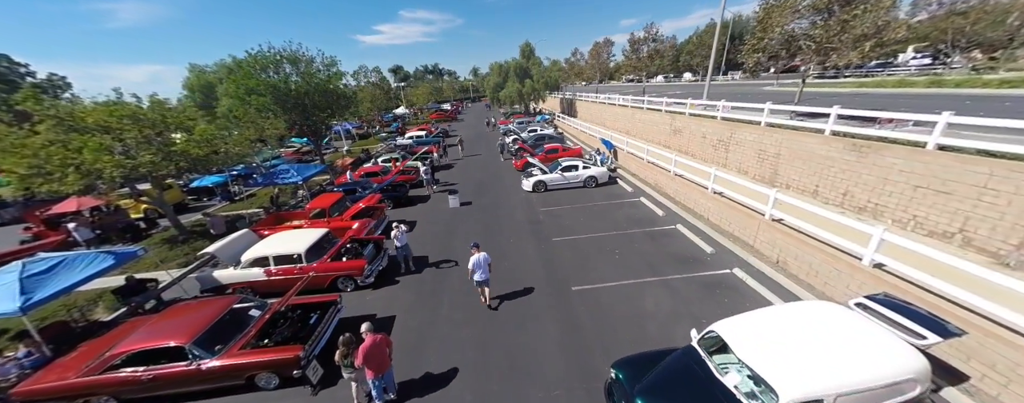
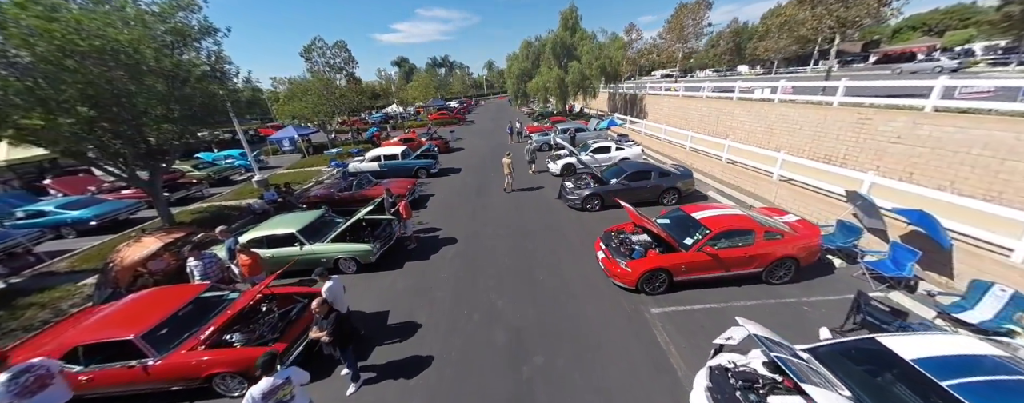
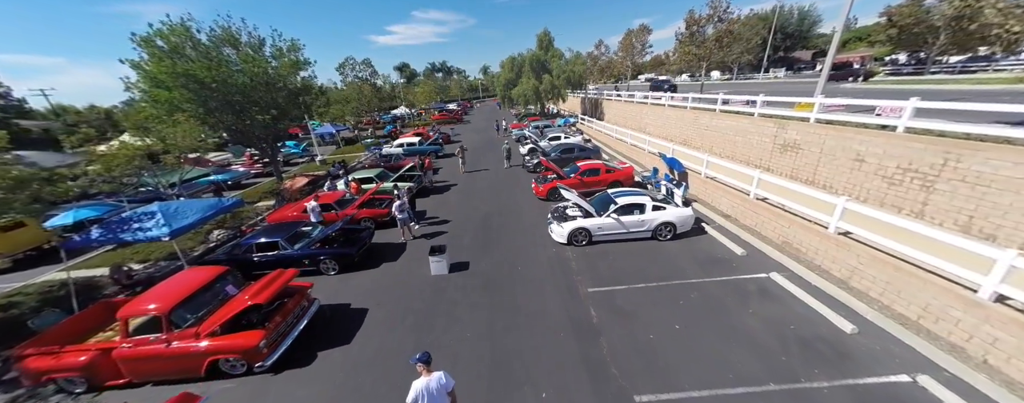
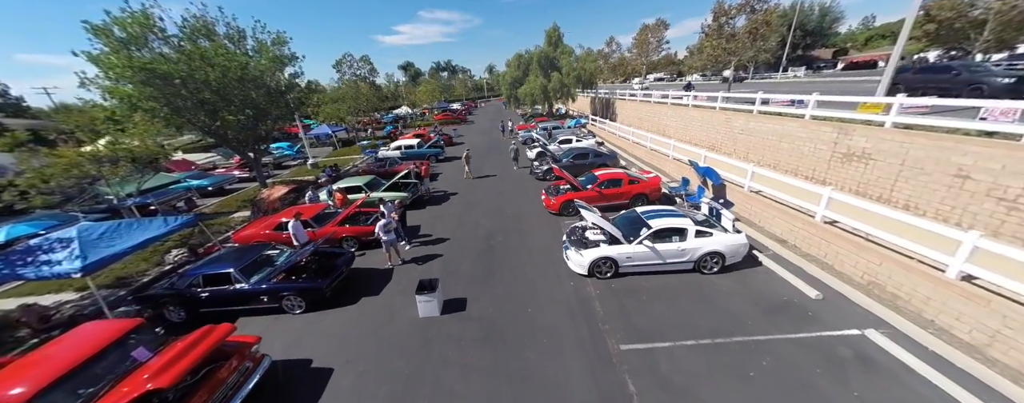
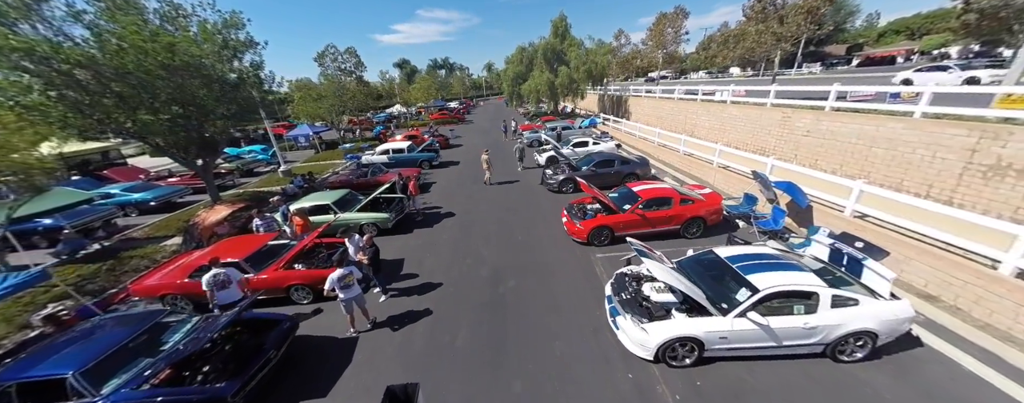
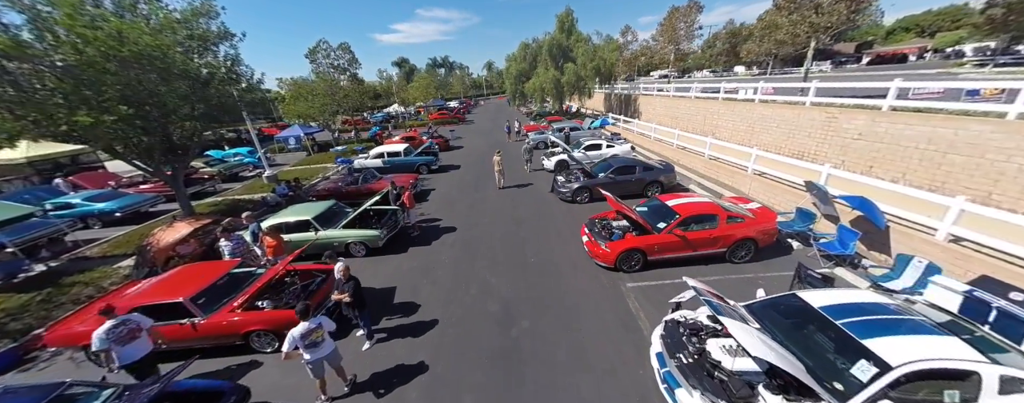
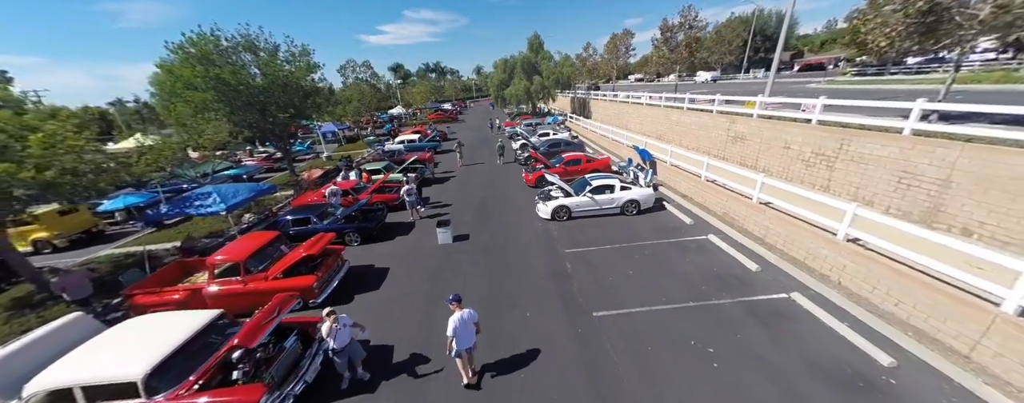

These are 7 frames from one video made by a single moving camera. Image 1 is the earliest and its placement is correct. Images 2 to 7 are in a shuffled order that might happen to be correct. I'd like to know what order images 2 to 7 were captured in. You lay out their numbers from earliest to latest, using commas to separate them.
7, 3, 4, 5, 6, 2
